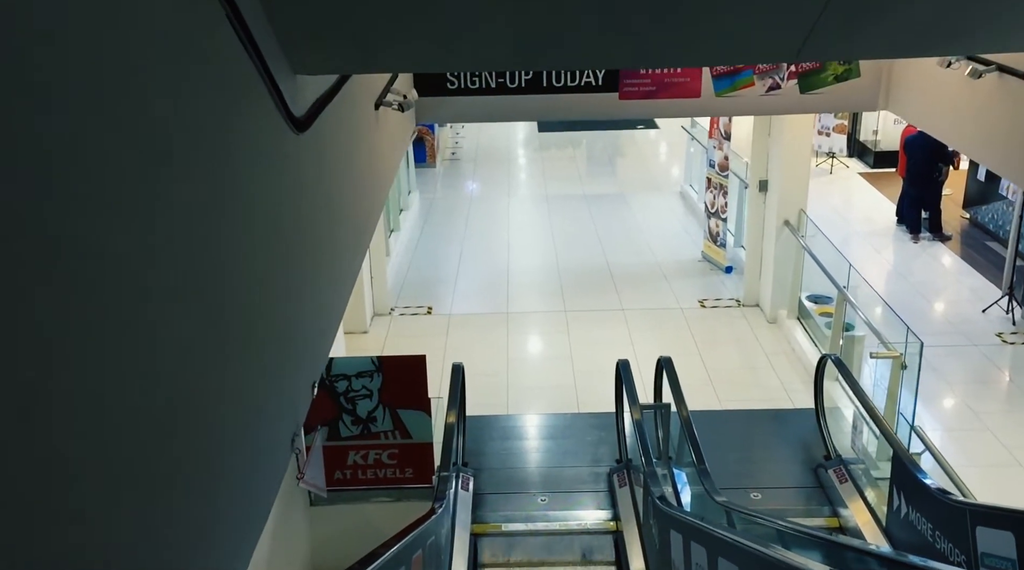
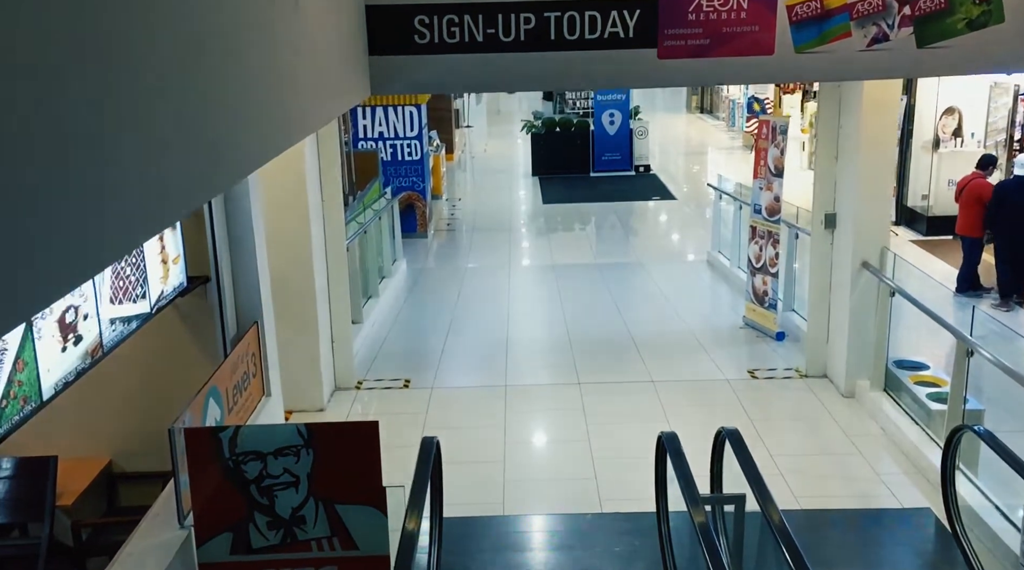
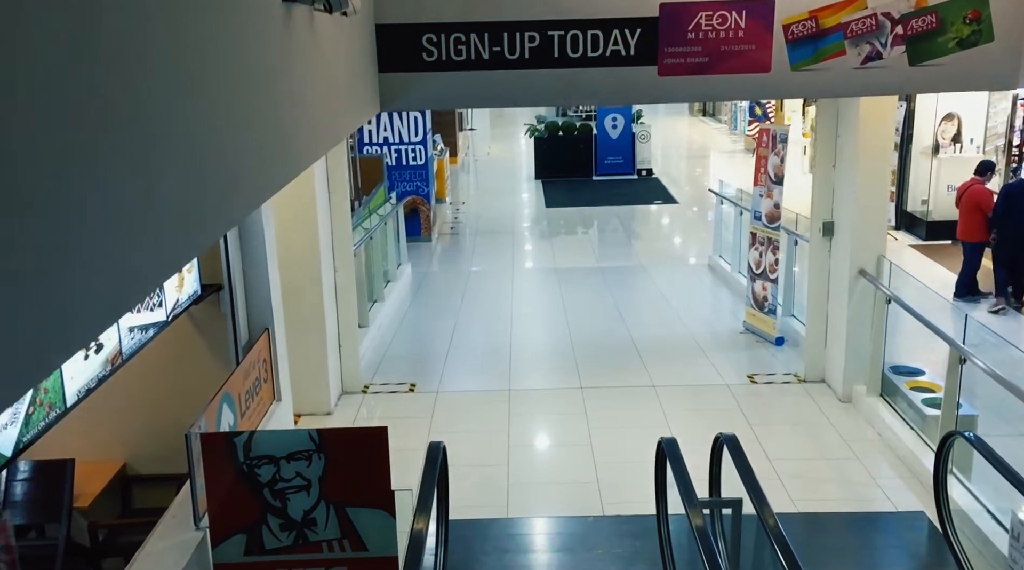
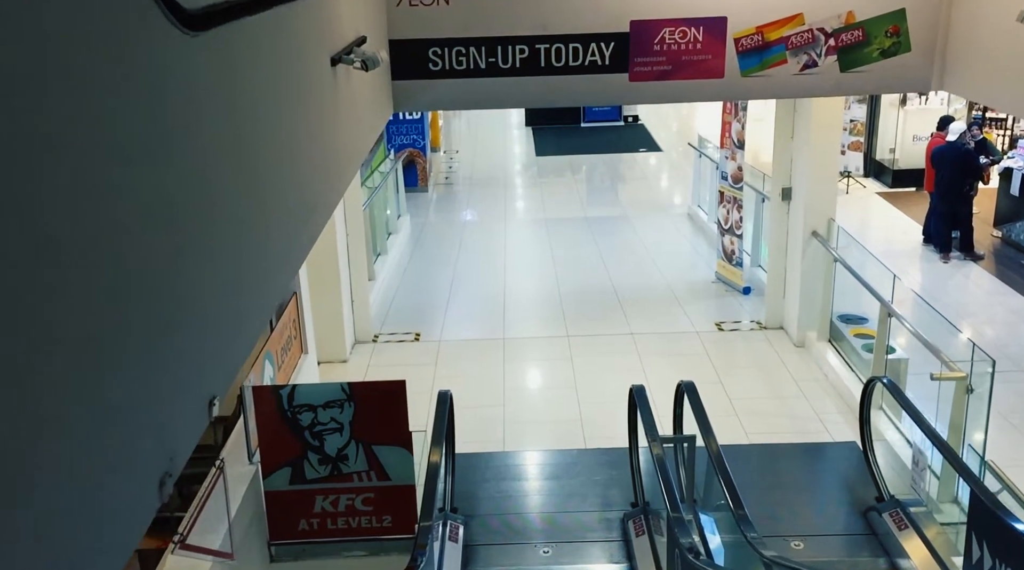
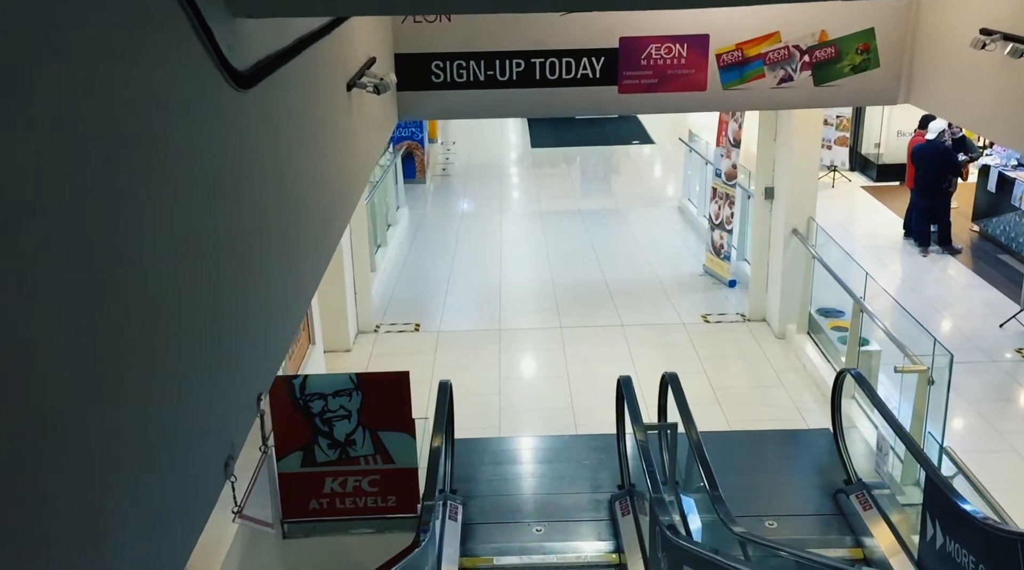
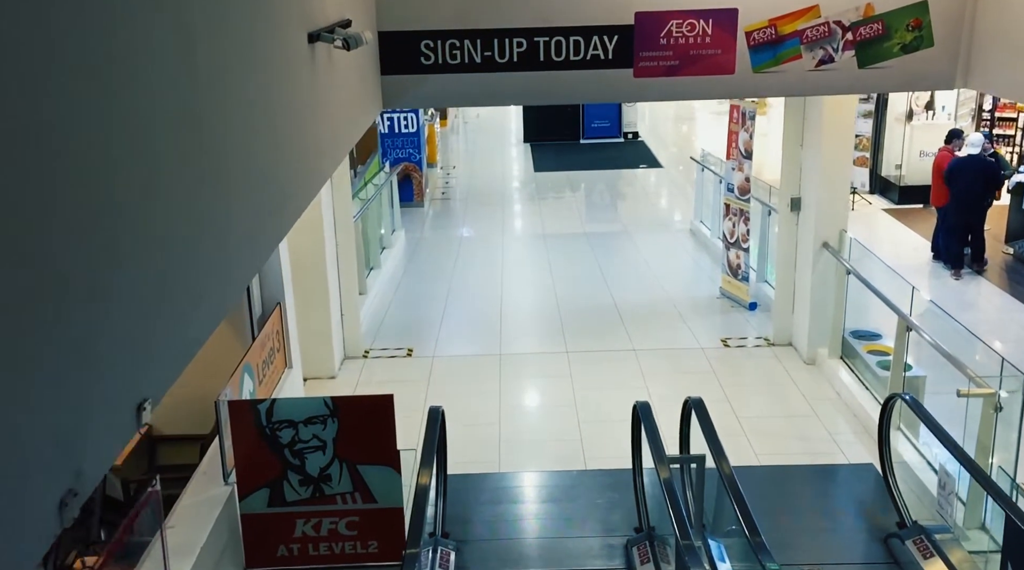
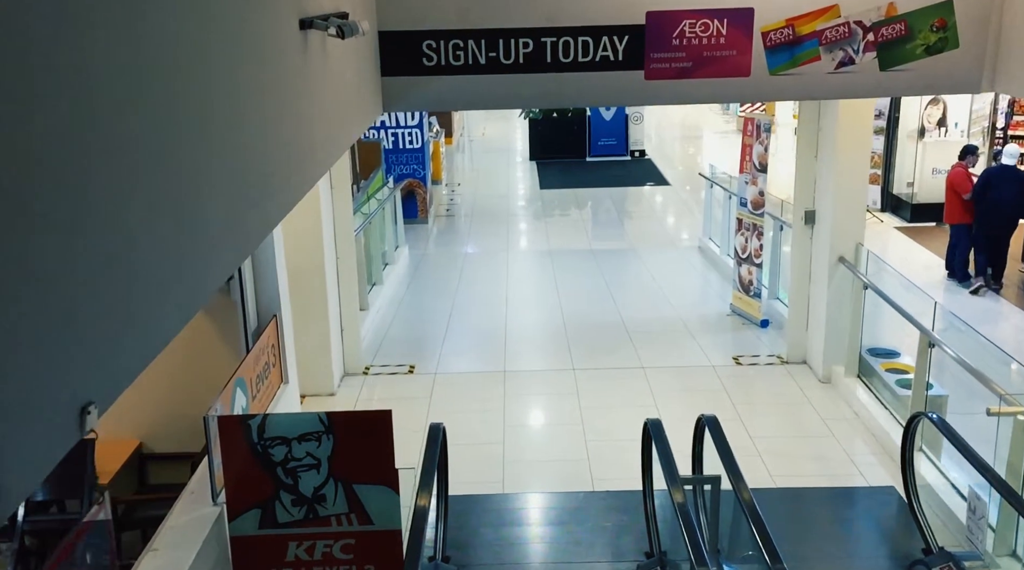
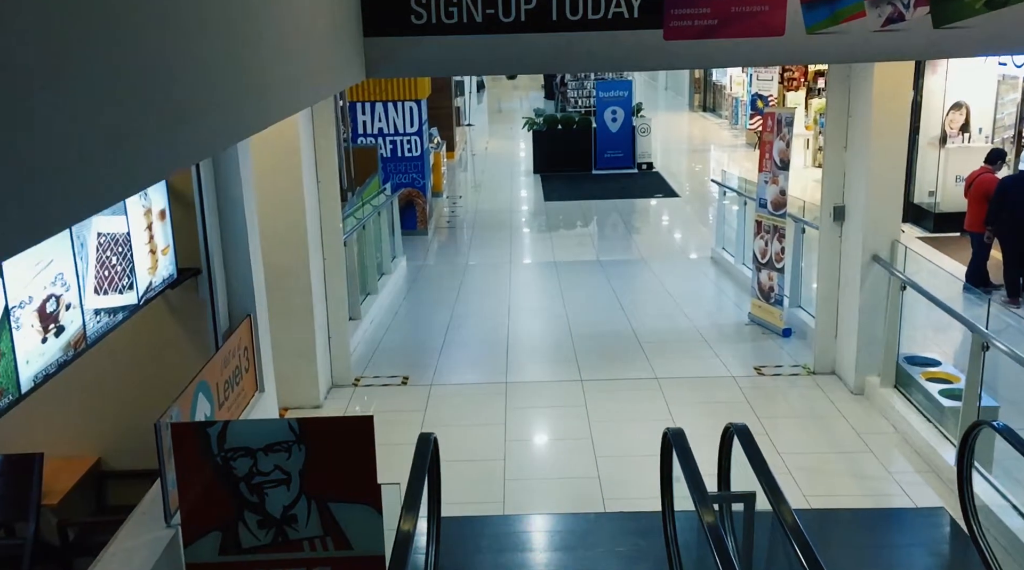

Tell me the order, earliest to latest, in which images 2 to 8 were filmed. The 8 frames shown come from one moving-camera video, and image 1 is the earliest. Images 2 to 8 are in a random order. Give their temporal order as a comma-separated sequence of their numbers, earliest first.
5, 4, 6, 7, 3, 2, 8
